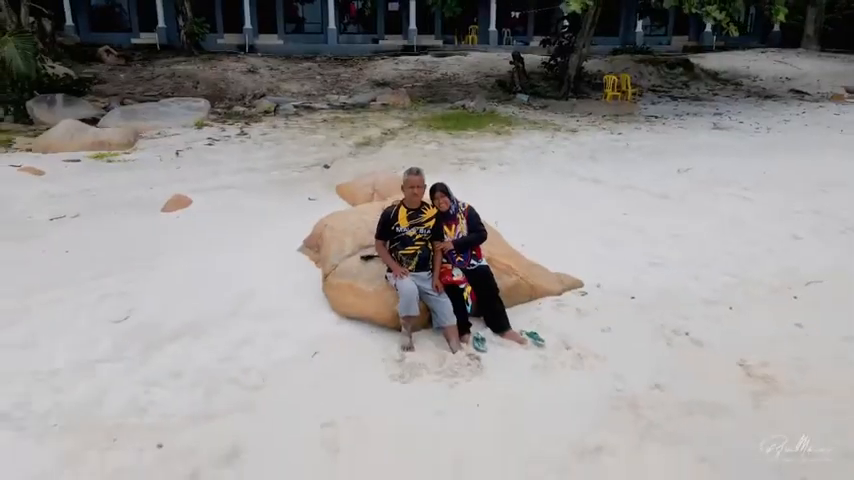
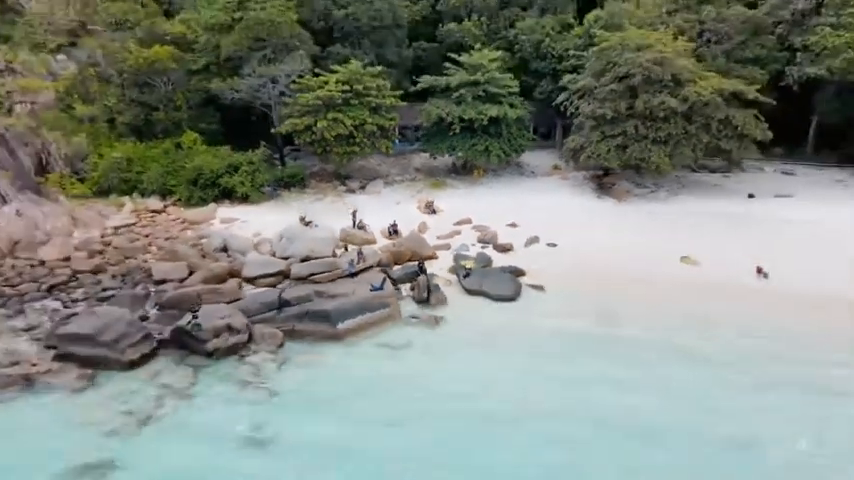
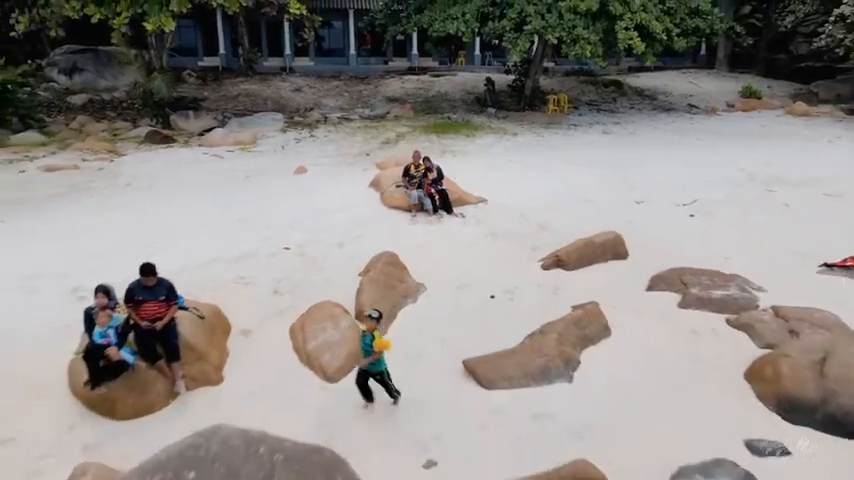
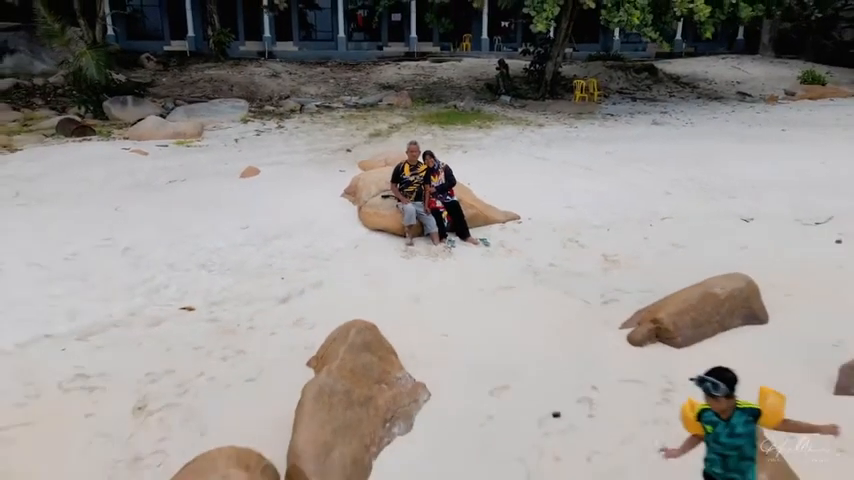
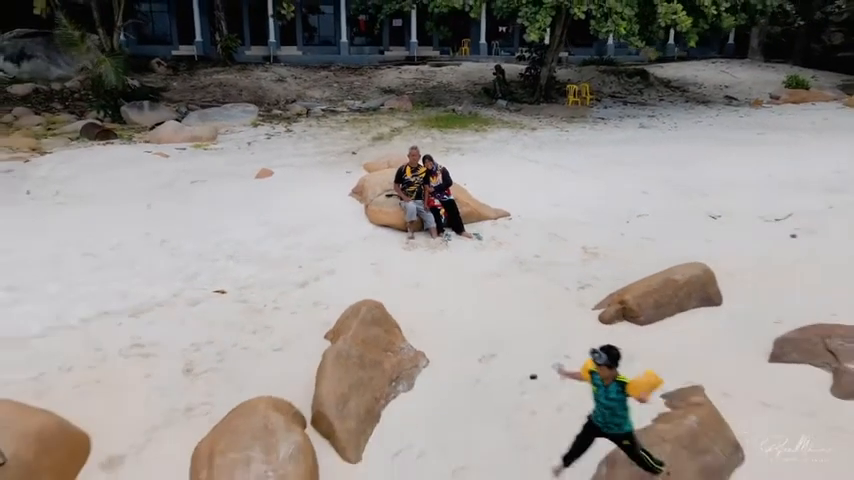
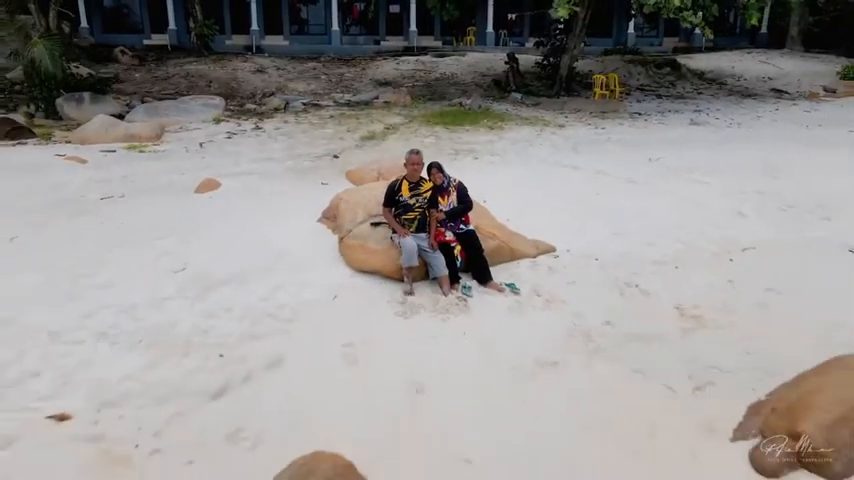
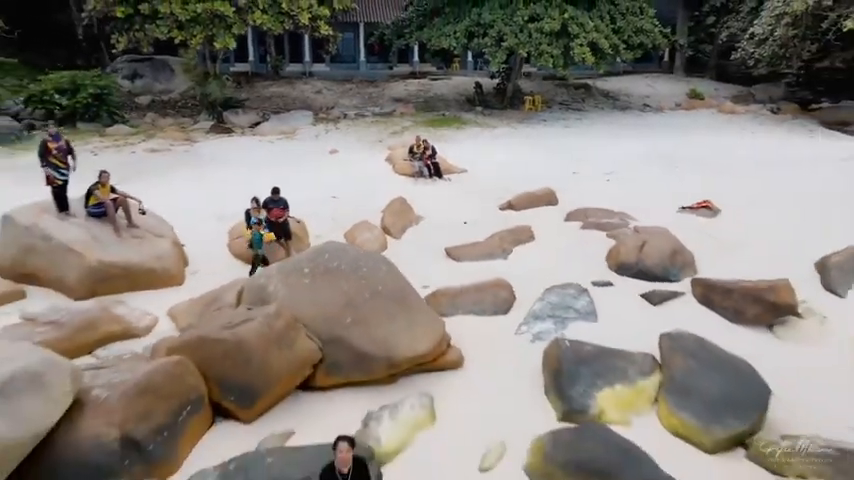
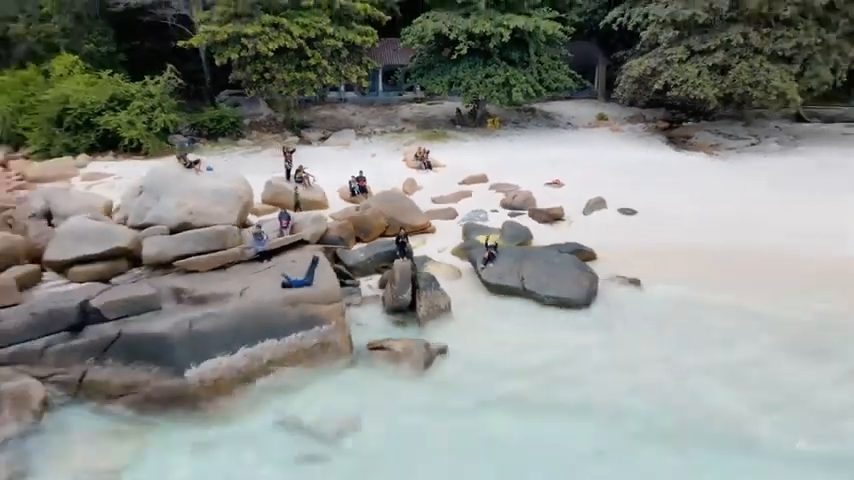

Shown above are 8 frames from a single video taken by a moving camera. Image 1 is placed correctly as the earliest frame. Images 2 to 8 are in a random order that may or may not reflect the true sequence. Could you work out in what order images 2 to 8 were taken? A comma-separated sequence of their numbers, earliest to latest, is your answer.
6, 4, 5, 3, 7, 8, 2
